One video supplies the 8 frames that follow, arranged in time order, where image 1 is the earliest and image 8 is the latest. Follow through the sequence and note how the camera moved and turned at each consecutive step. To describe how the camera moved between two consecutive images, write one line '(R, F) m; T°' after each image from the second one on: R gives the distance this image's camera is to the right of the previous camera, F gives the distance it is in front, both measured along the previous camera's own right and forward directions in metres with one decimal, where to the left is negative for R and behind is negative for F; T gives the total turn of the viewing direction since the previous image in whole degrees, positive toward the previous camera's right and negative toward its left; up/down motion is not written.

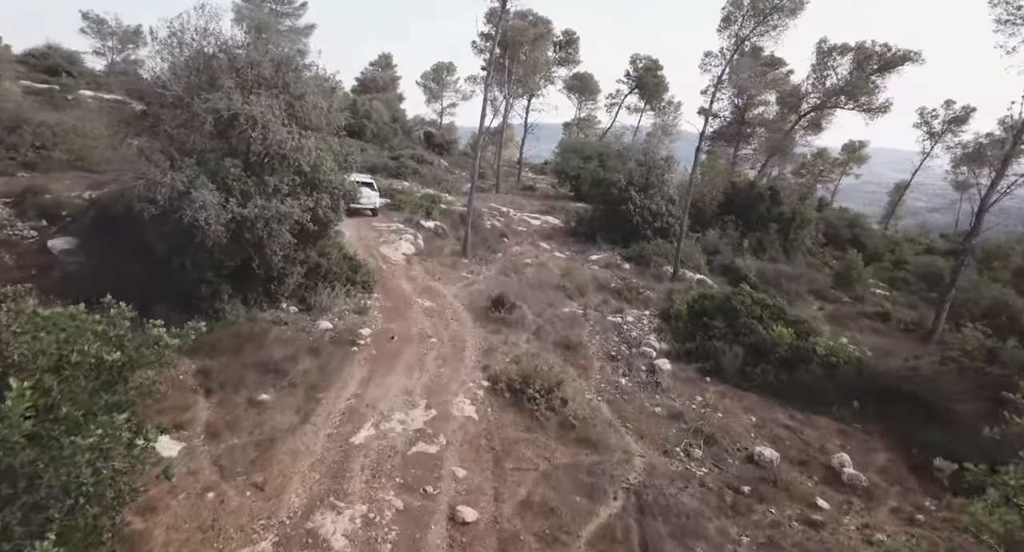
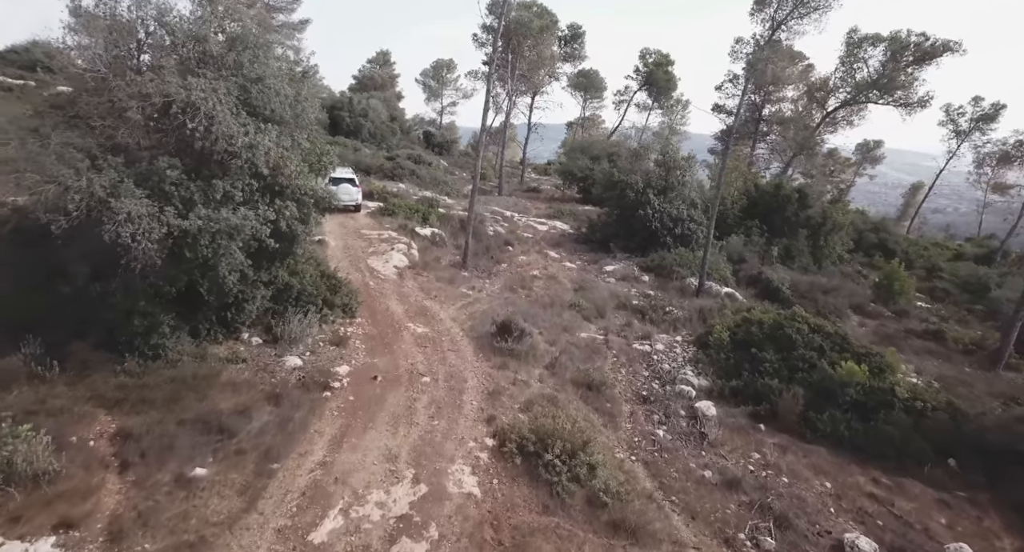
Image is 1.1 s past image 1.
(-0.2, +2.5) m; 0°
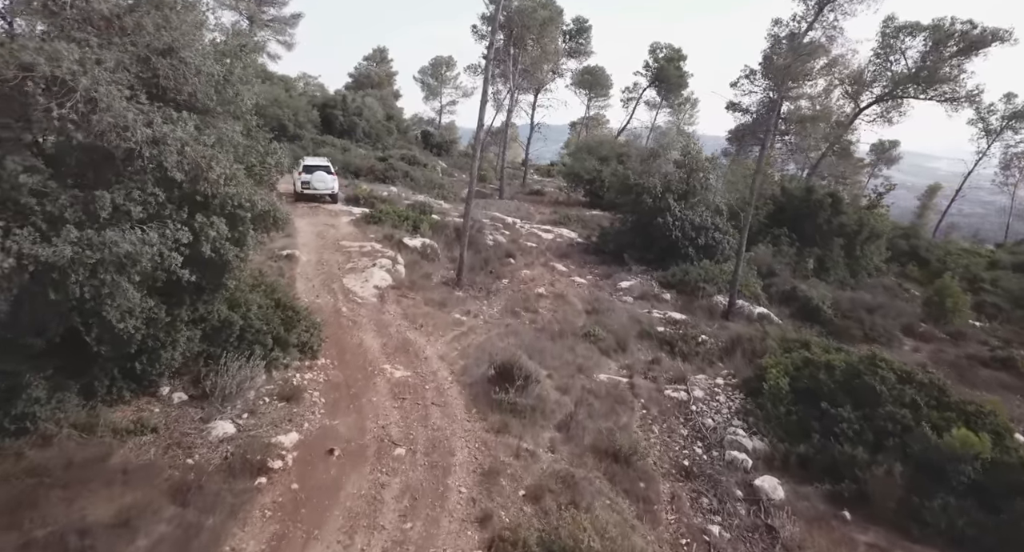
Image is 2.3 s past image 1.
(0.0, +2.8) m; 0°
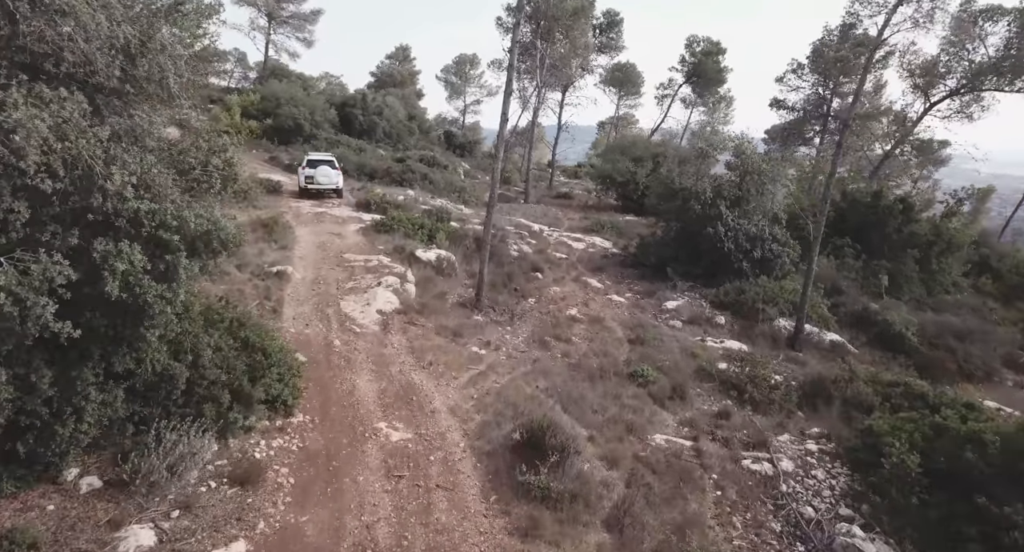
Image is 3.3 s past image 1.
(-0.1, +2.5) m; -2°
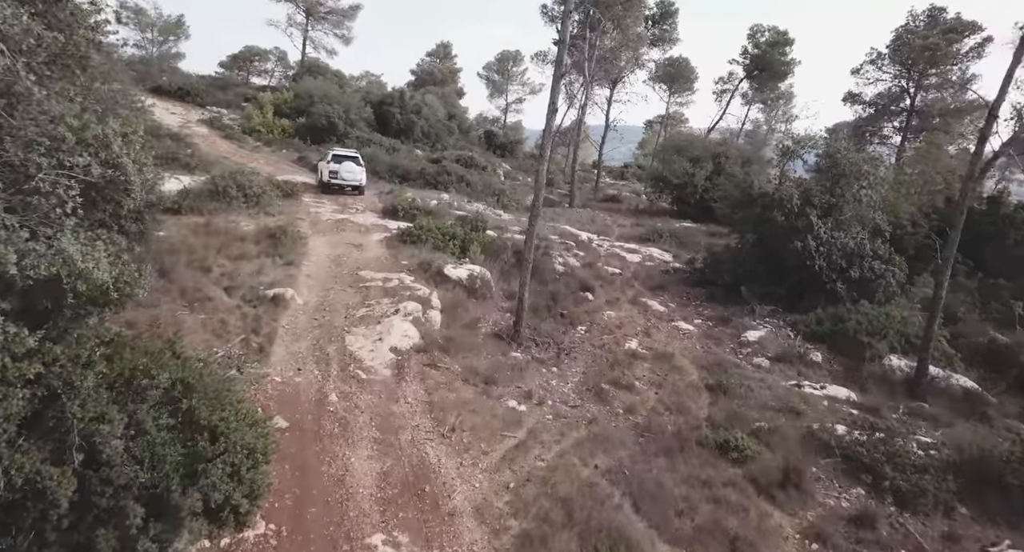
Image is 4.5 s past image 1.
(-0.2, +2.8) m; -4°
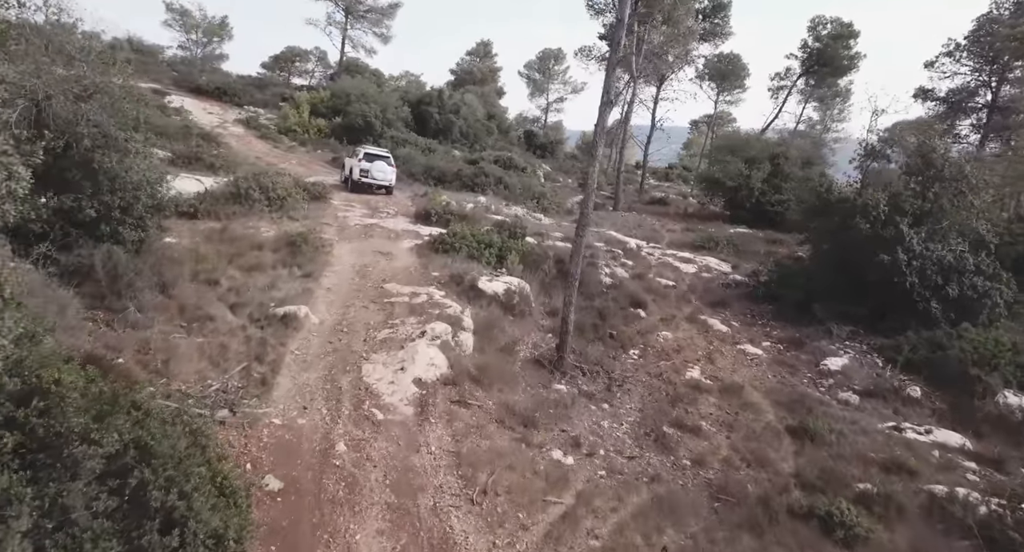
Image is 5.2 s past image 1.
(-0.1, +1.6) m; -4°
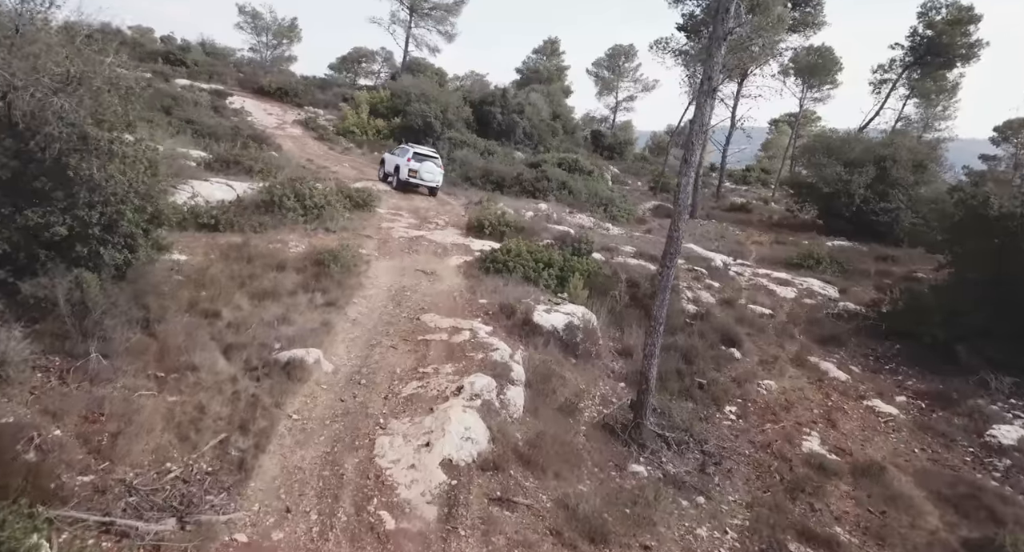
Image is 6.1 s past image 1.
(-0.1, +2.3) m; -6°
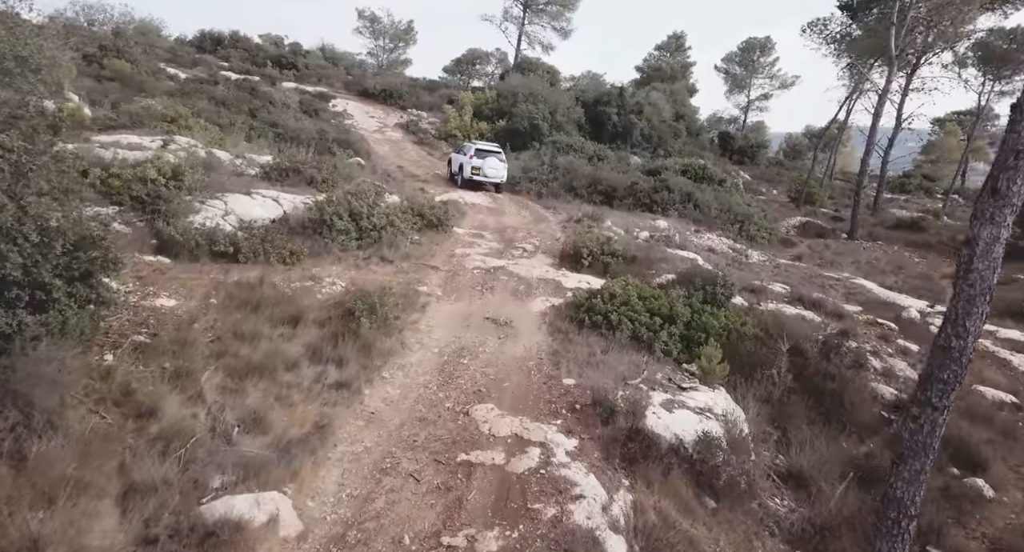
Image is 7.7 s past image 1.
(+0.1, +3.6) m; -11°
